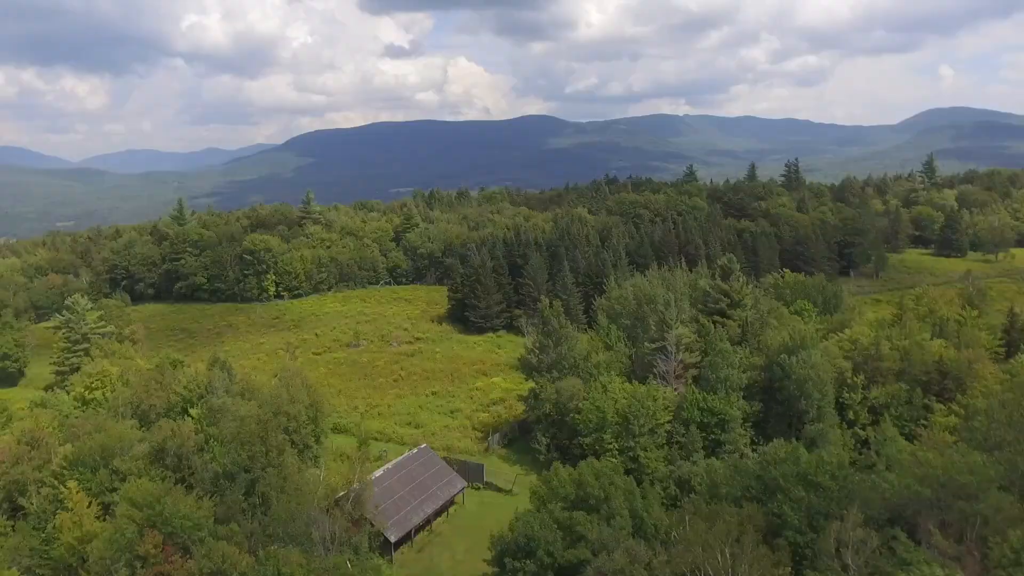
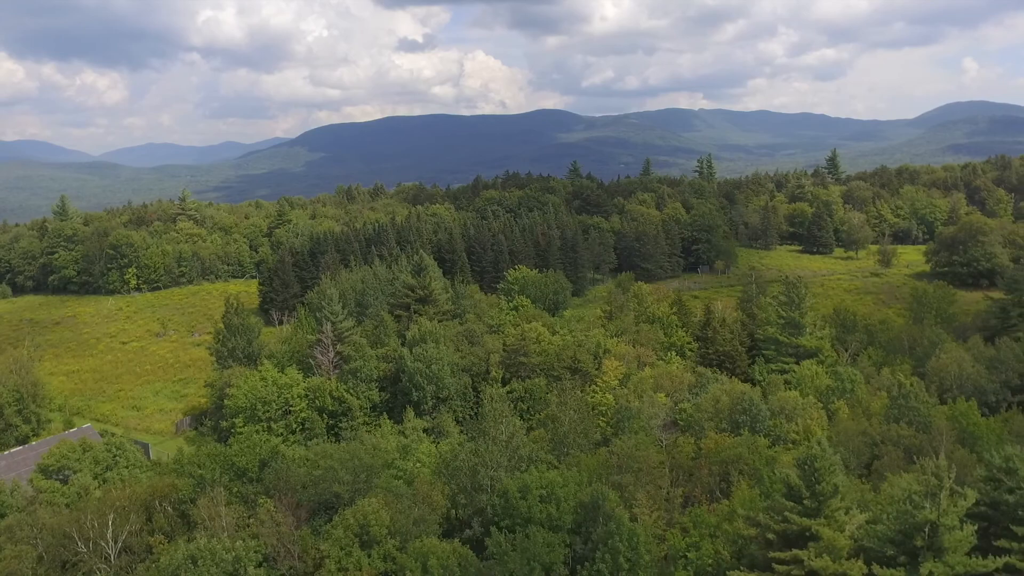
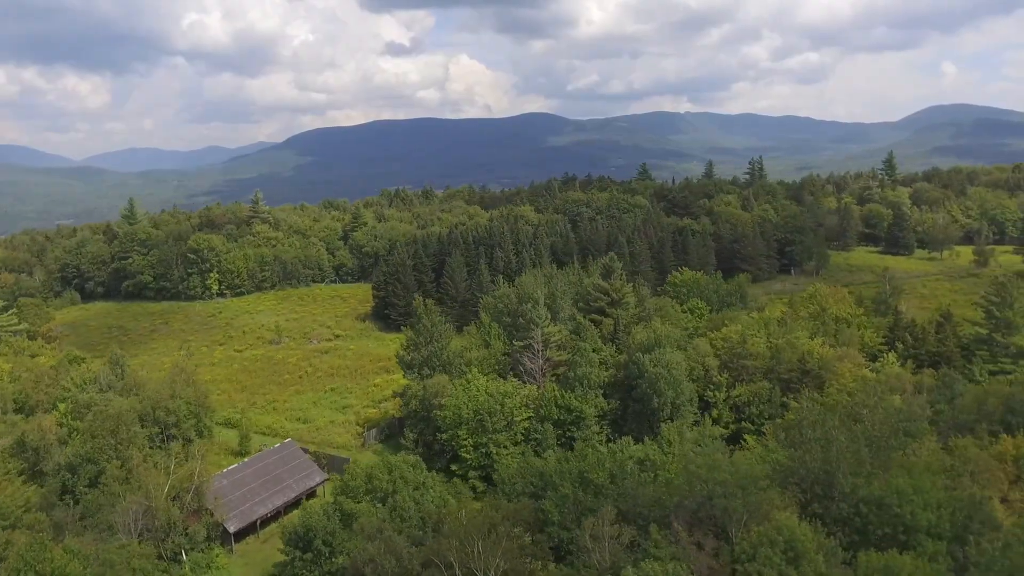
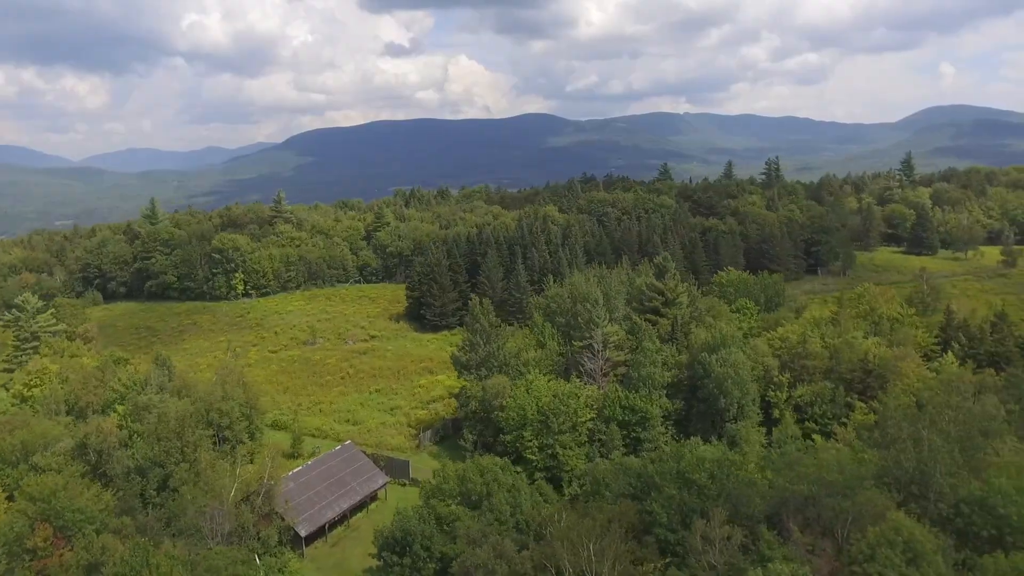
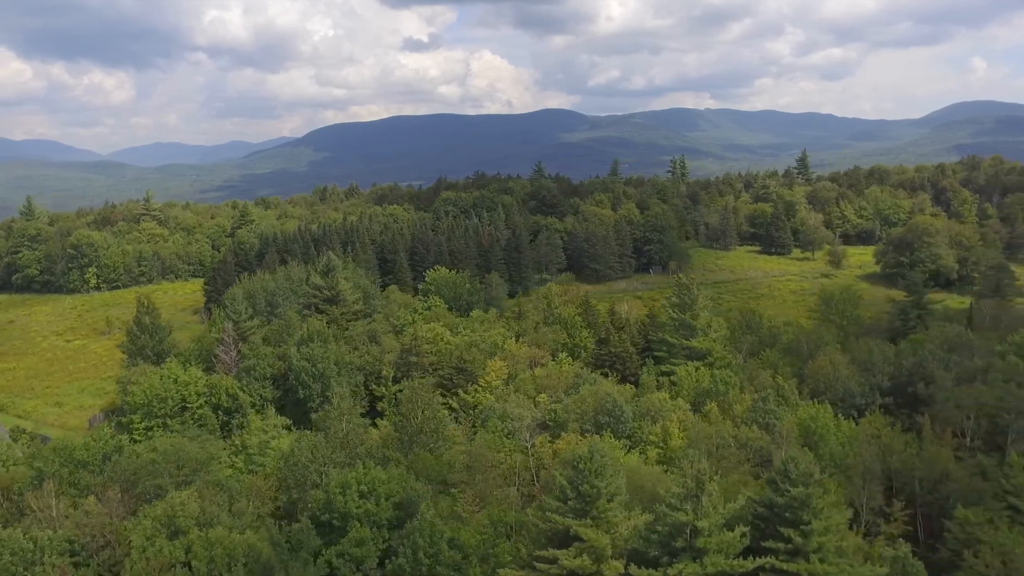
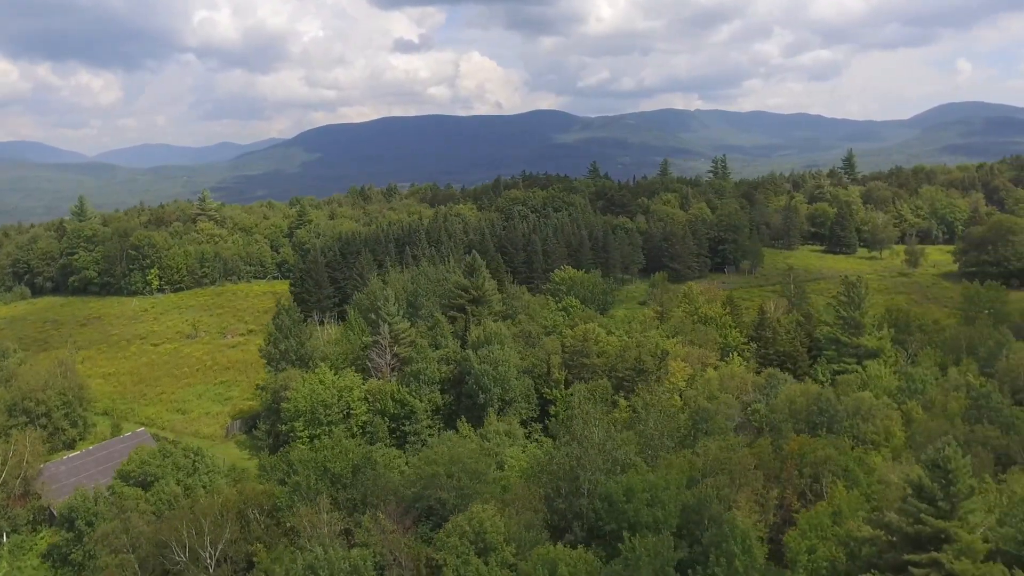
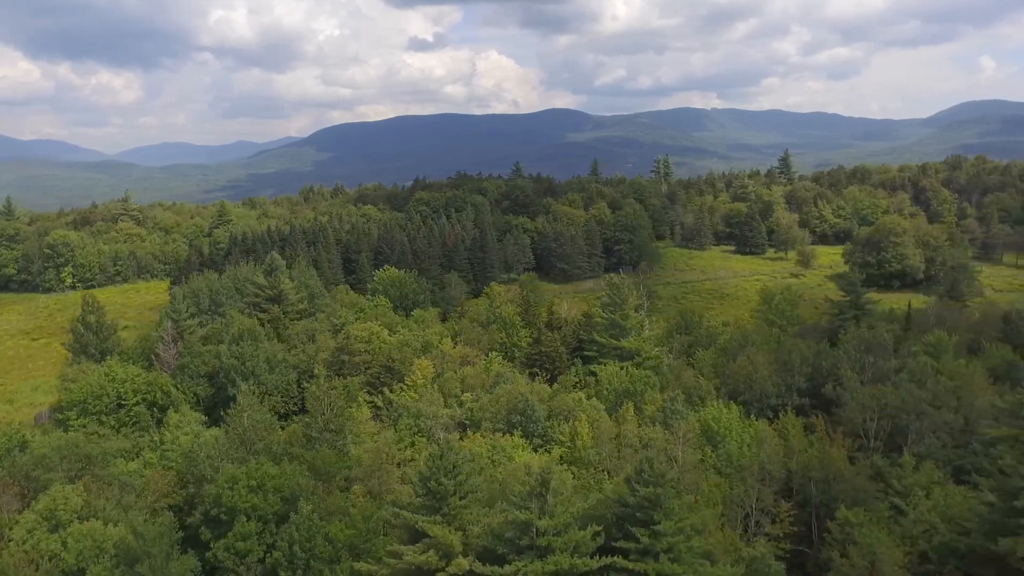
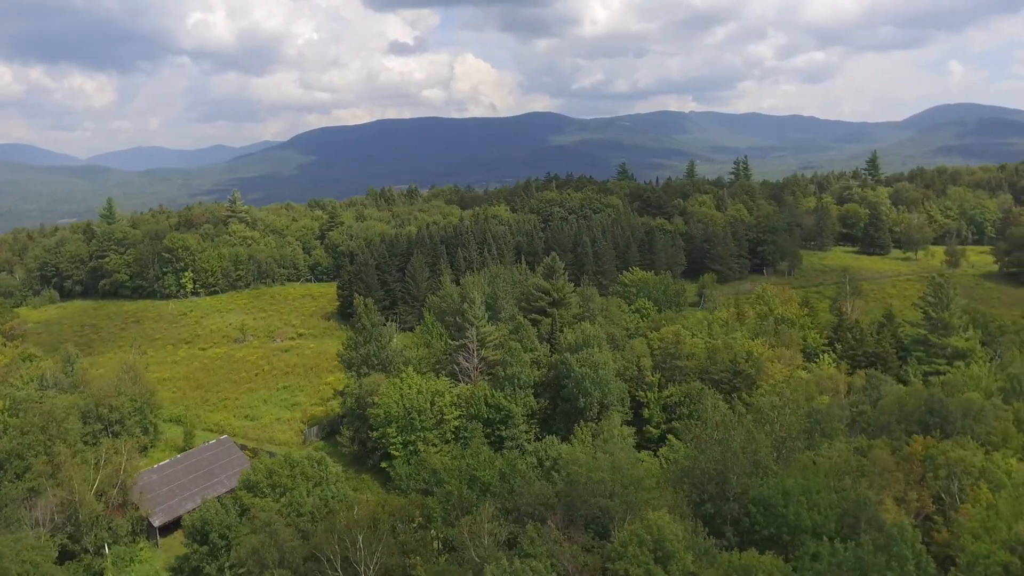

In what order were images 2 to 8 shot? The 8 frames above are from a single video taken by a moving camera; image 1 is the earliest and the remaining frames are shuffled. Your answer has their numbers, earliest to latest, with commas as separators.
4, 3, 8, 6, 2, 5, 7
